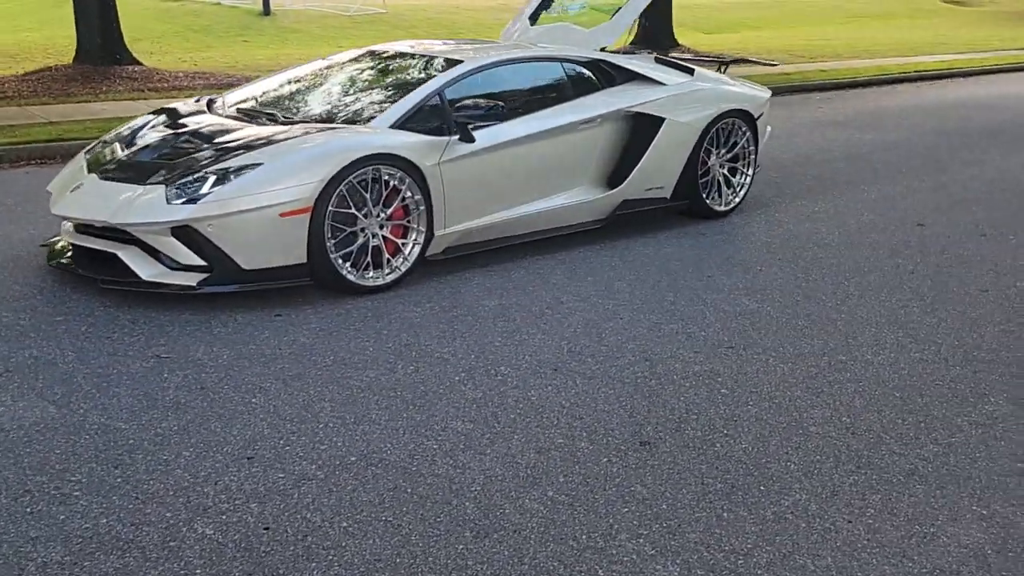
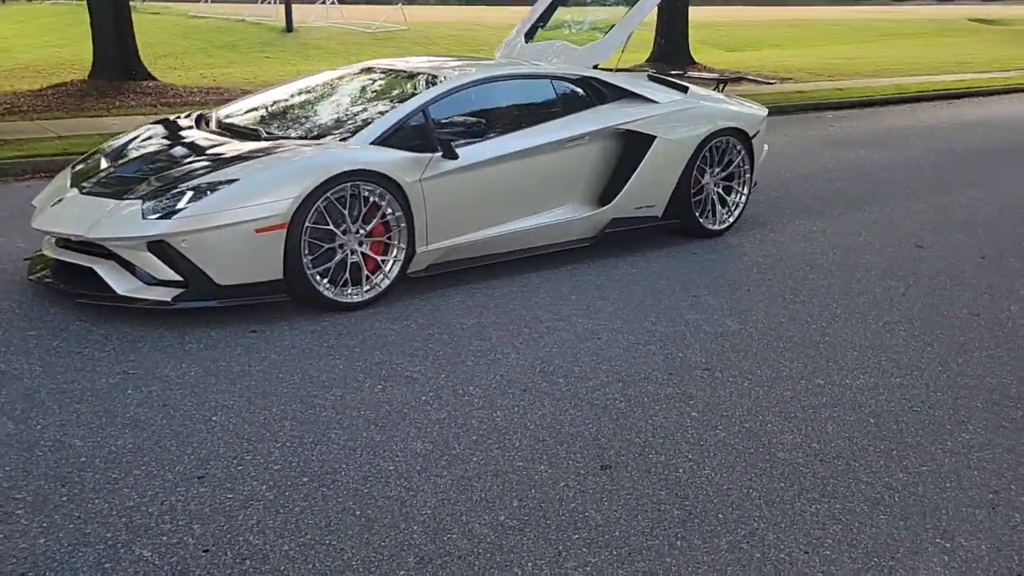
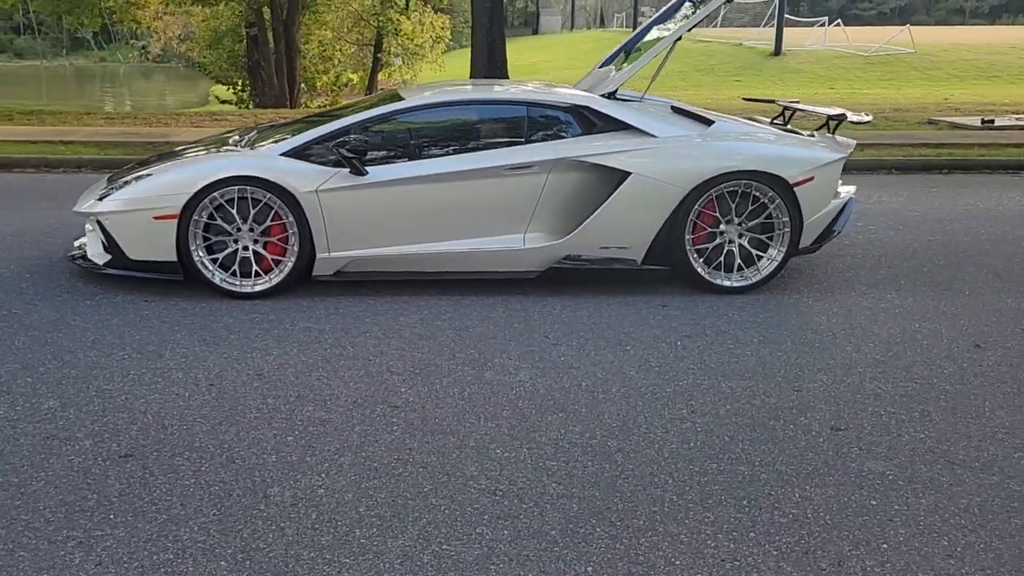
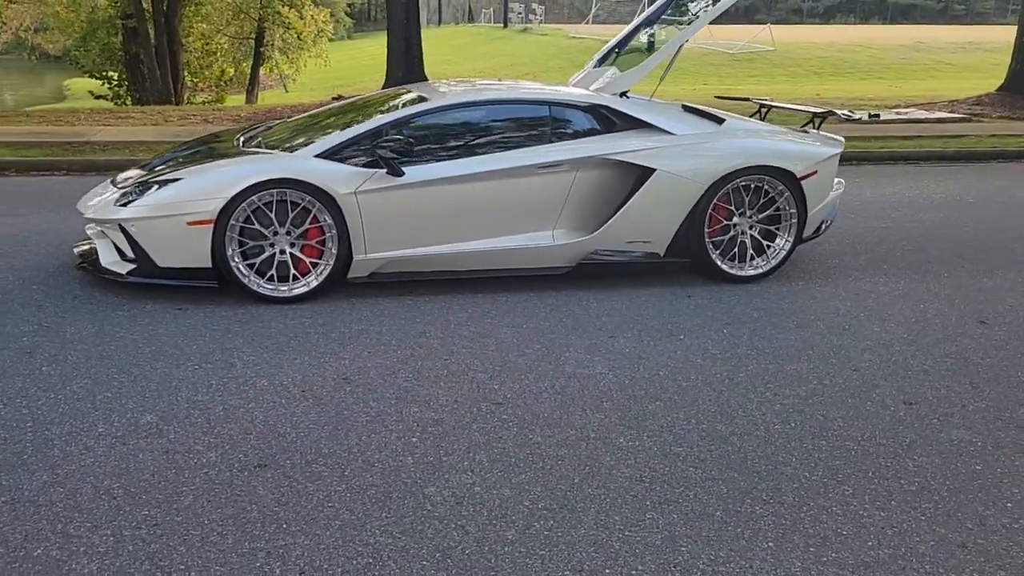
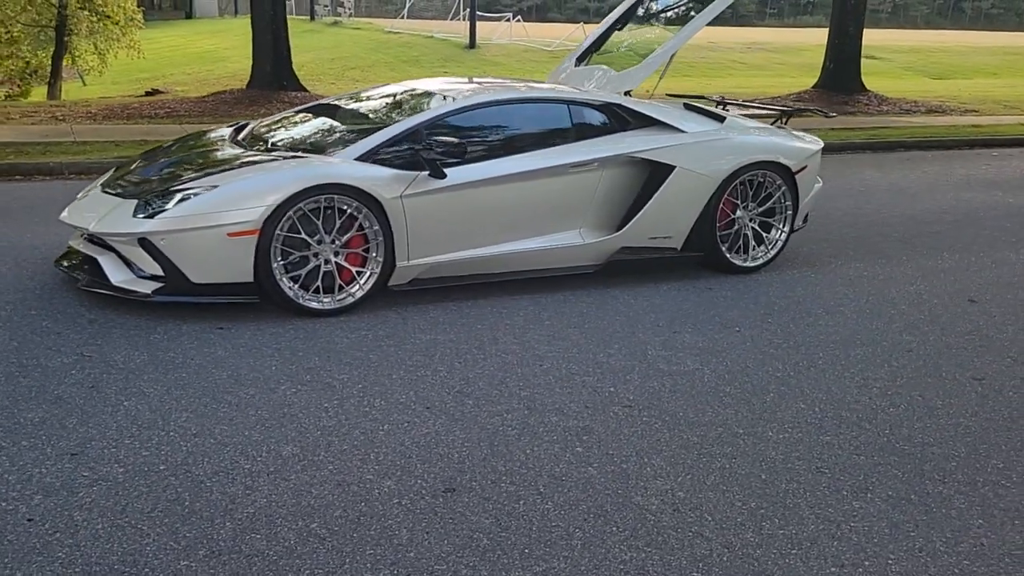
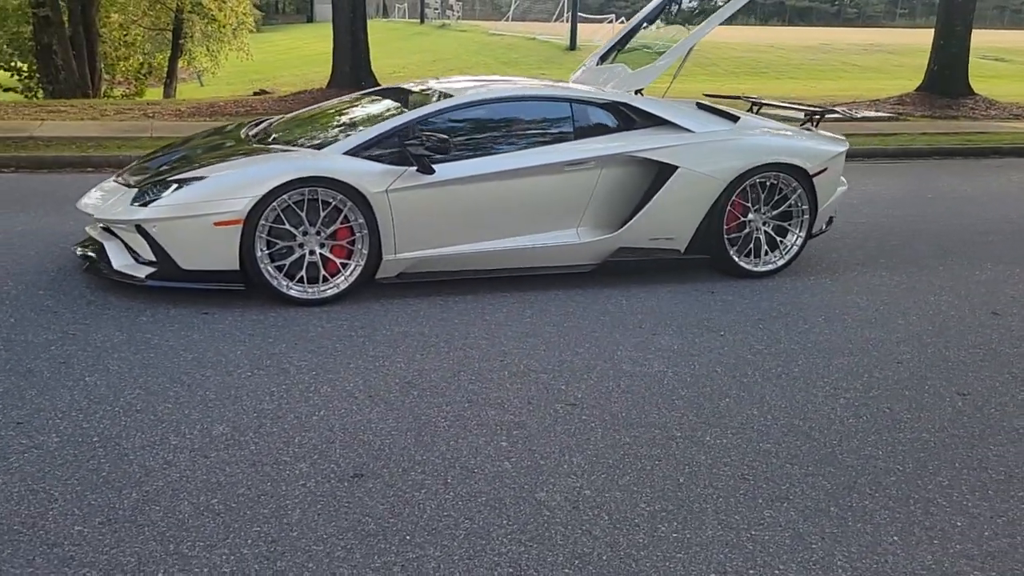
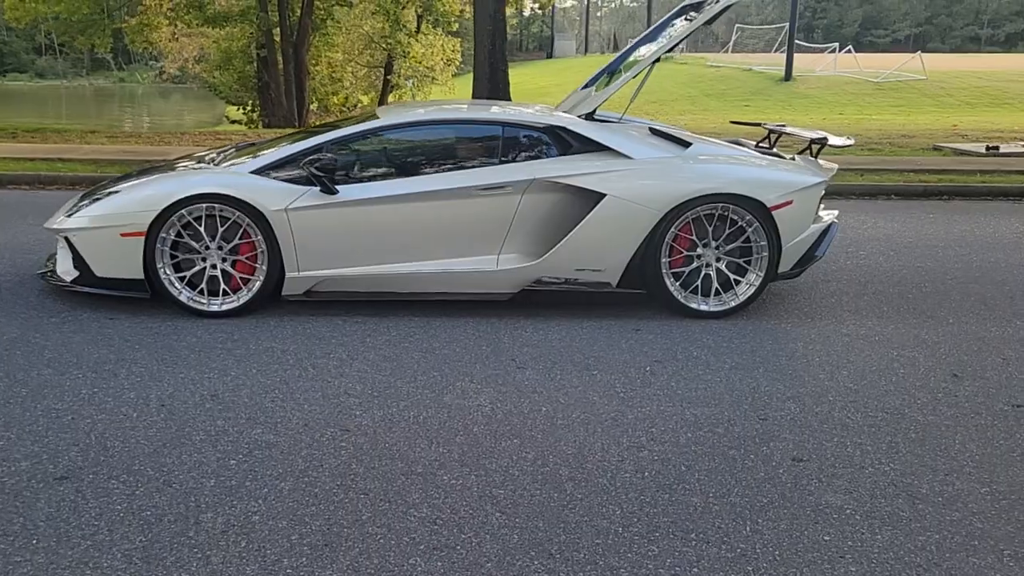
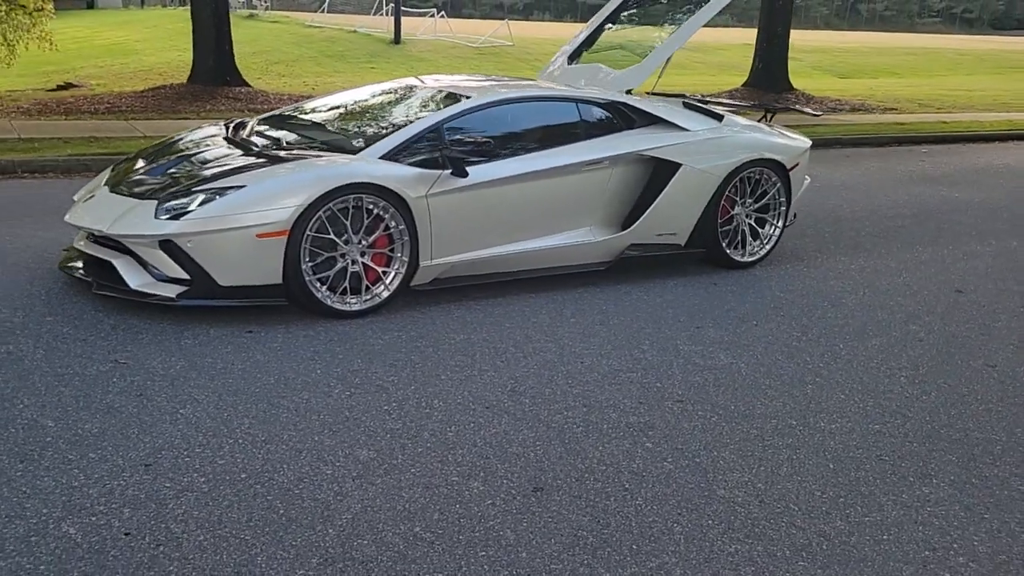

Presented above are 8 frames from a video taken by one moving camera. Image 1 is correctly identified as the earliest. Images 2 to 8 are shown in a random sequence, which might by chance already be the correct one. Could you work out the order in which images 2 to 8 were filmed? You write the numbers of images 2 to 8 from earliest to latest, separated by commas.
2, 8, 5, 6, 4, 3, 7
